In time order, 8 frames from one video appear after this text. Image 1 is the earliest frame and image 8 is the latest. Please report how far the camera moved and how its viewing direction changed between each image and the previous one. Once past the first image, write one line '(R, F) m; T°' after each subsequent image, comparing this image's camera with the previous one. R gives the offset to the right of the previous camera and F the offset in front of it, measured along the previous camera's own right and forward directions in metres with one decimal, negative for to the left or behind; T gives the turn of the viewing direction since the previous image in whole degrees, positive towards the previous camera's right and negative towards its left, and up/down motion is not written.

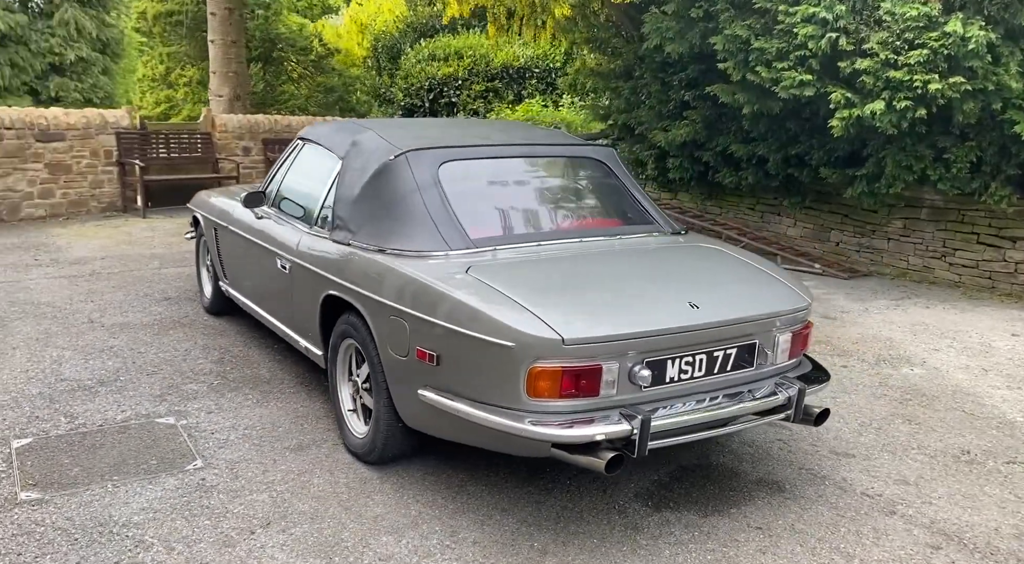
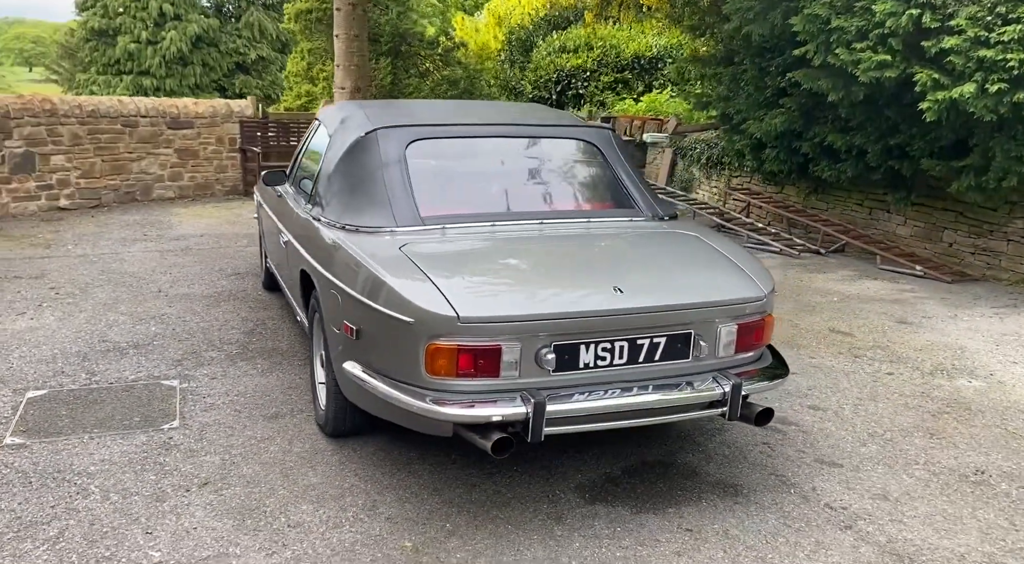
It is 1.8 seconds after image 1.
(+0.8, +0.1) m; -10°
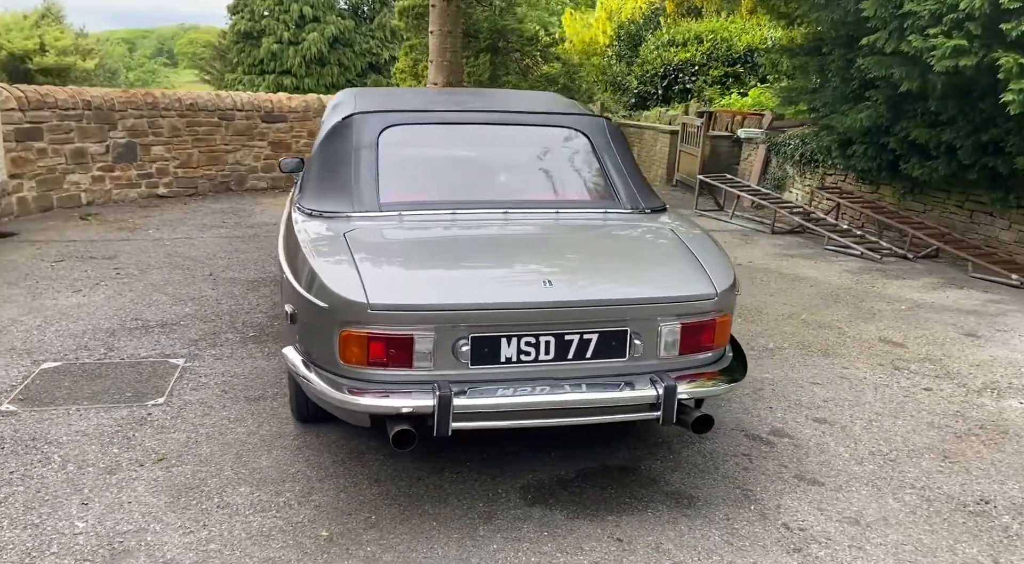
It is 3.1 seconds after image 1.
(+0.6, +0.2) m; -8°
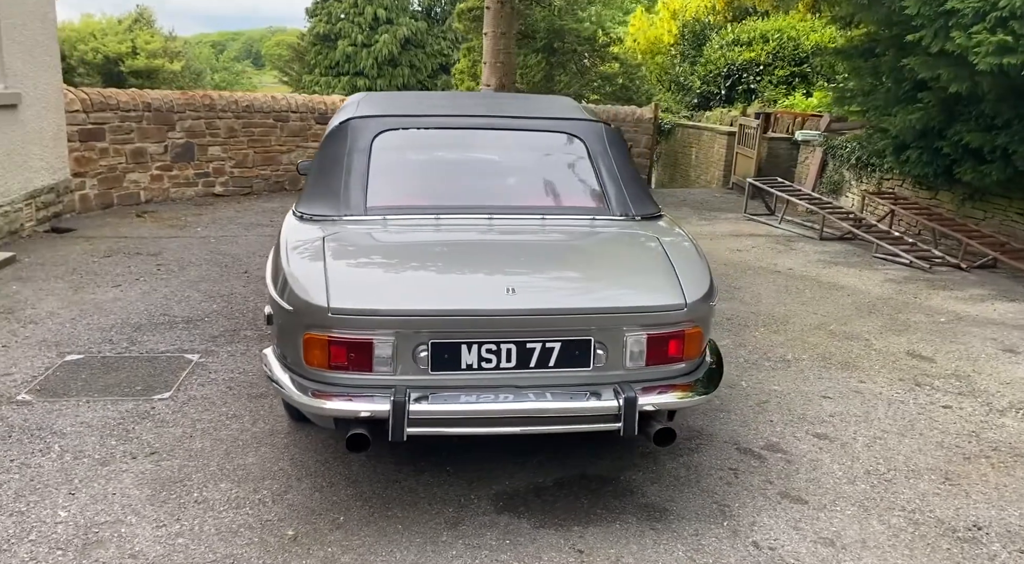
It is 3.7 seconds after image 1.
(+0.3, 0.0) m; -5°
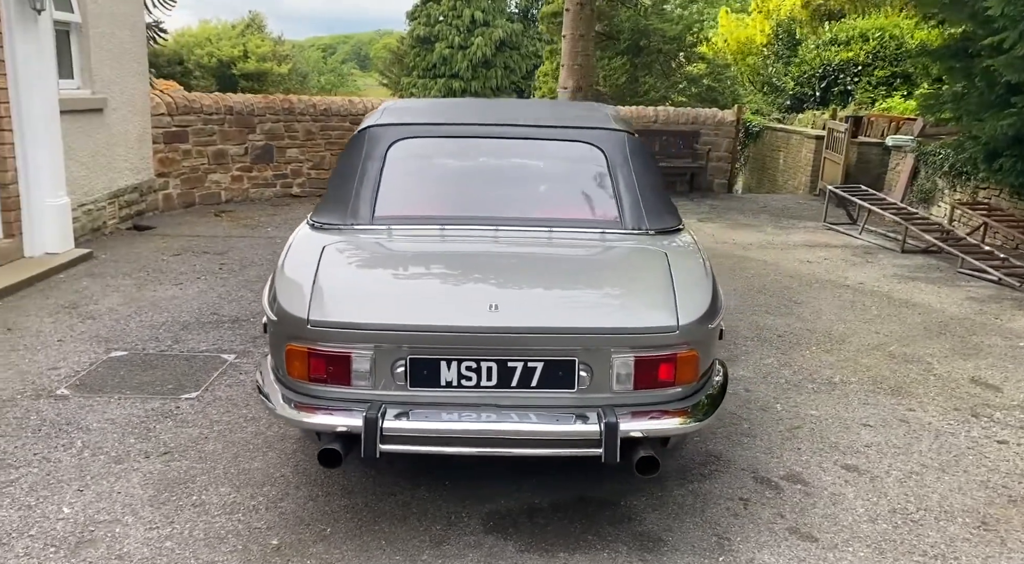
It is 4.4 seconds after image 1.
(+0.3, +0.1) m; -6°
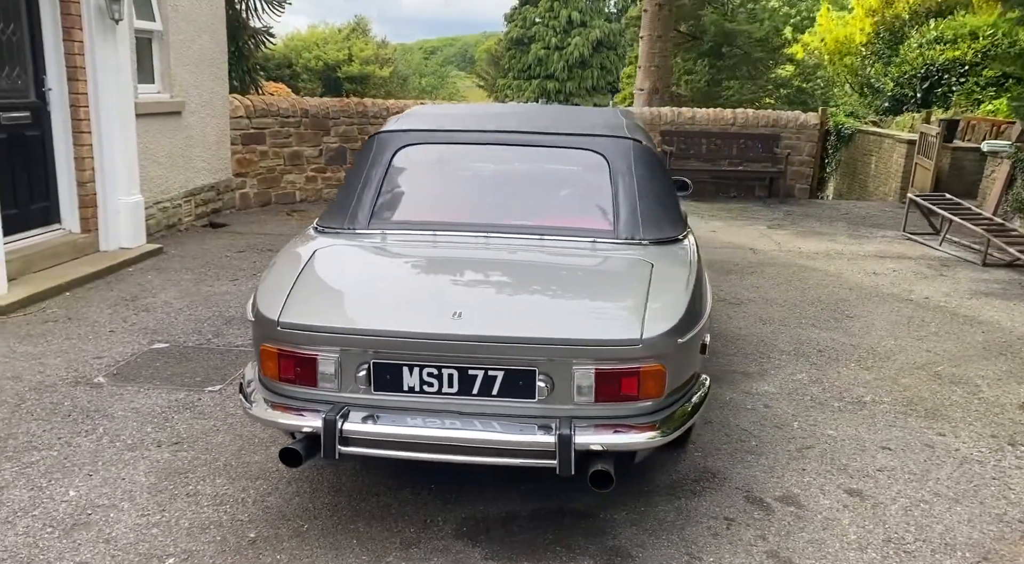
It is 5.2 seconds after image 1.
(+0.4, 0.0) m; -6°
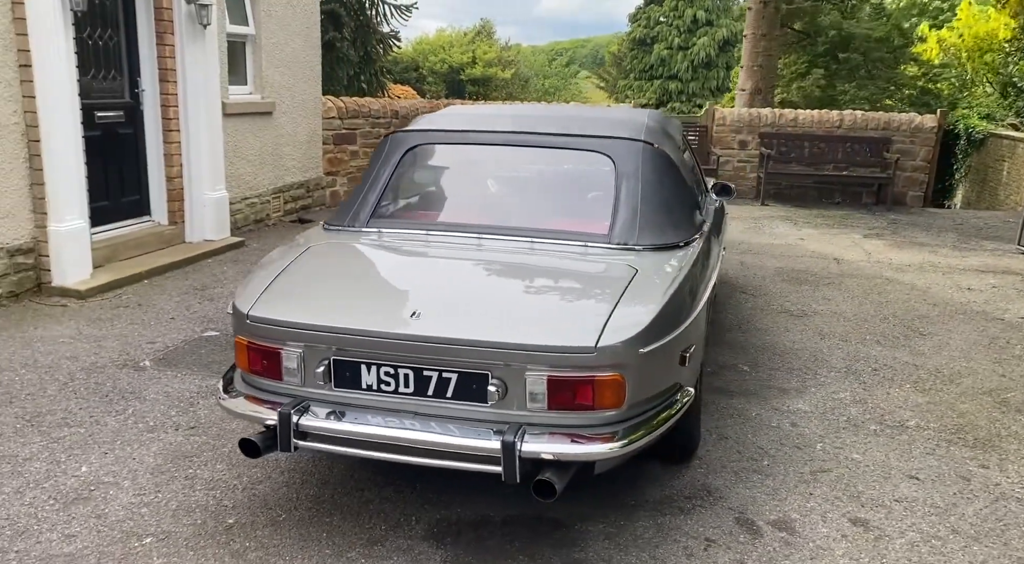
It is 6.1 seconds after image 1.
(+0.5, +0.1) m; -8°
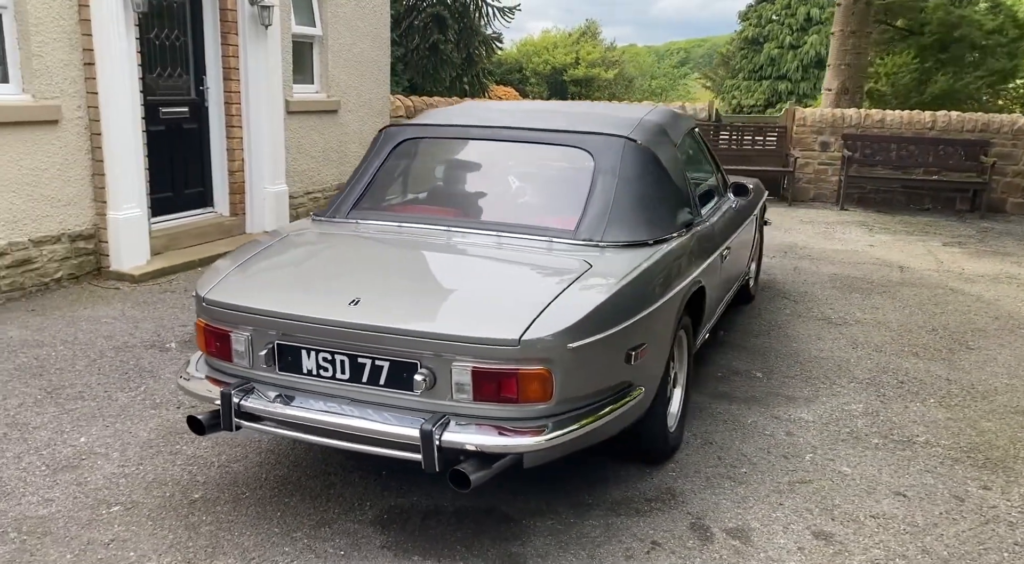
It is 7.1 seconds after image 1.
(+0.5, 0.0) m; -7°
